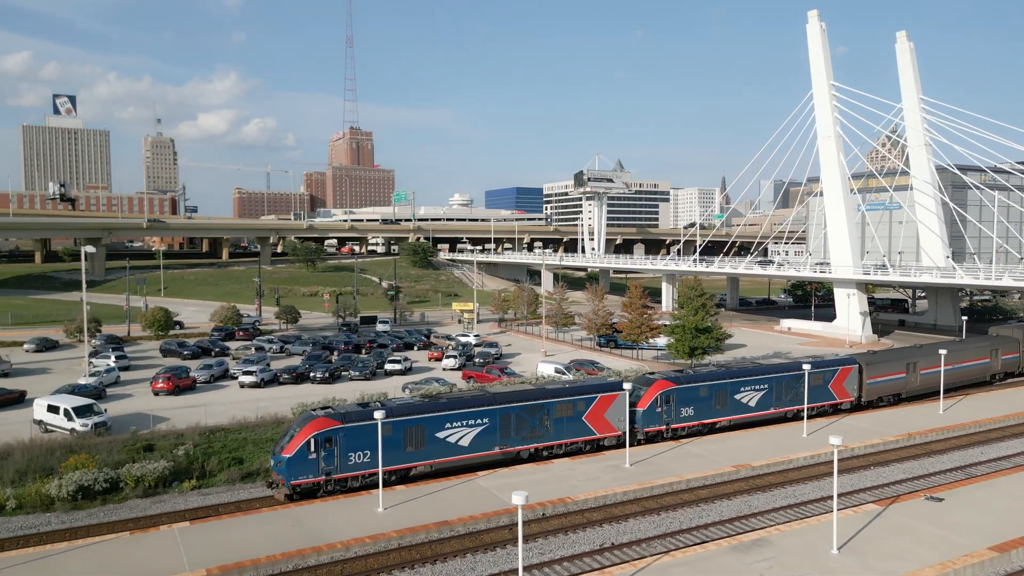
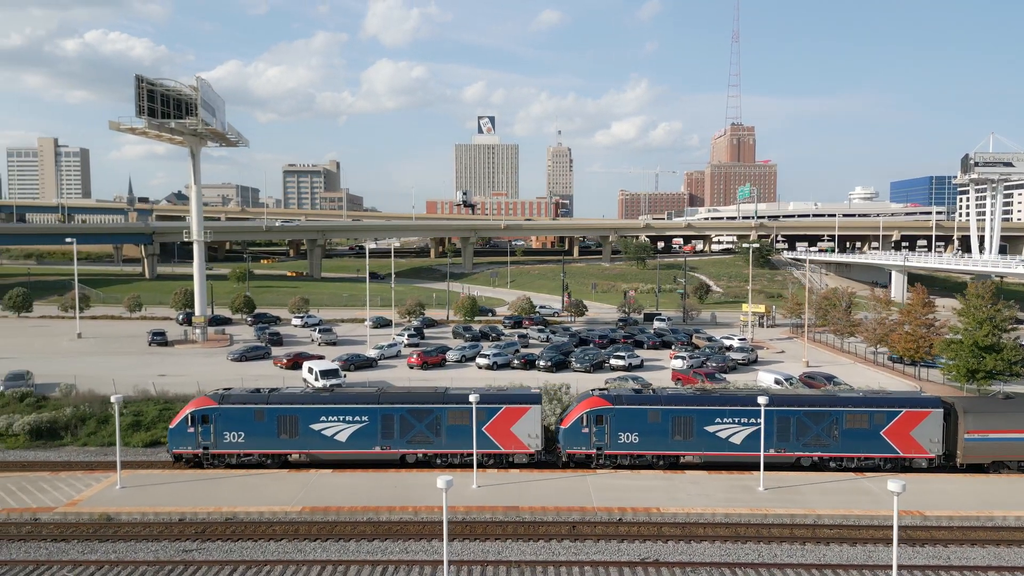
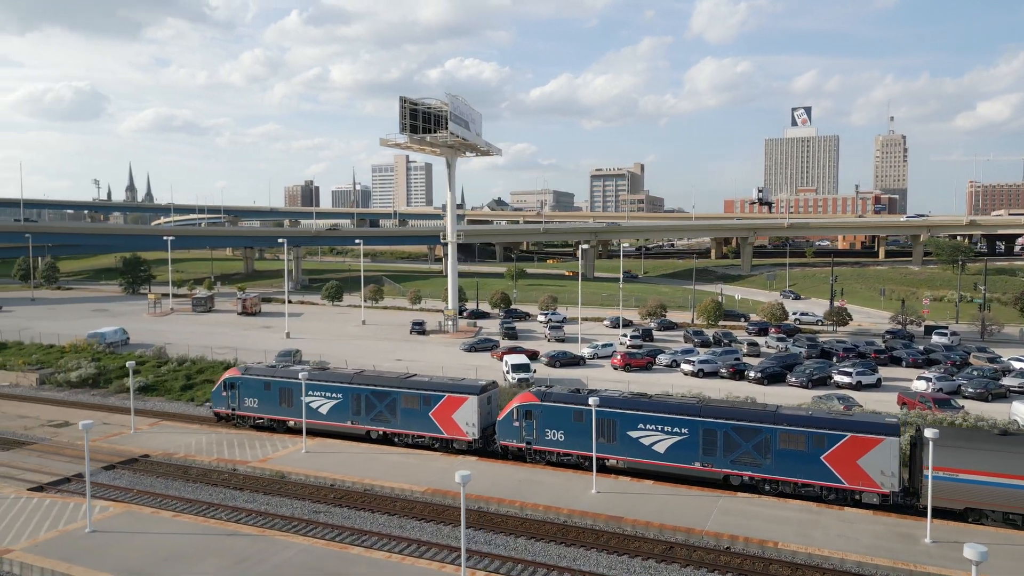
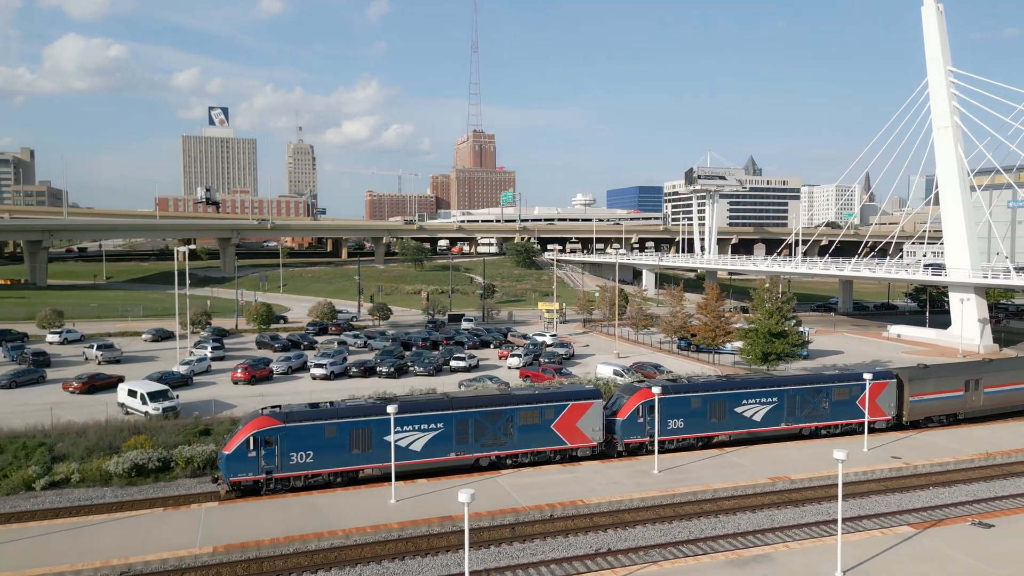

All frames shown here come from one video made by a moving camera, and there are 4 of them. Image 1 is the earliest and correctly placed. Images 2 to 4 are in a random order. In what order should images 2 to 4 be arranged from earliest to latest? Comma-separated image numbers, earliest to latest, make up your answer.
4, 2, 3
